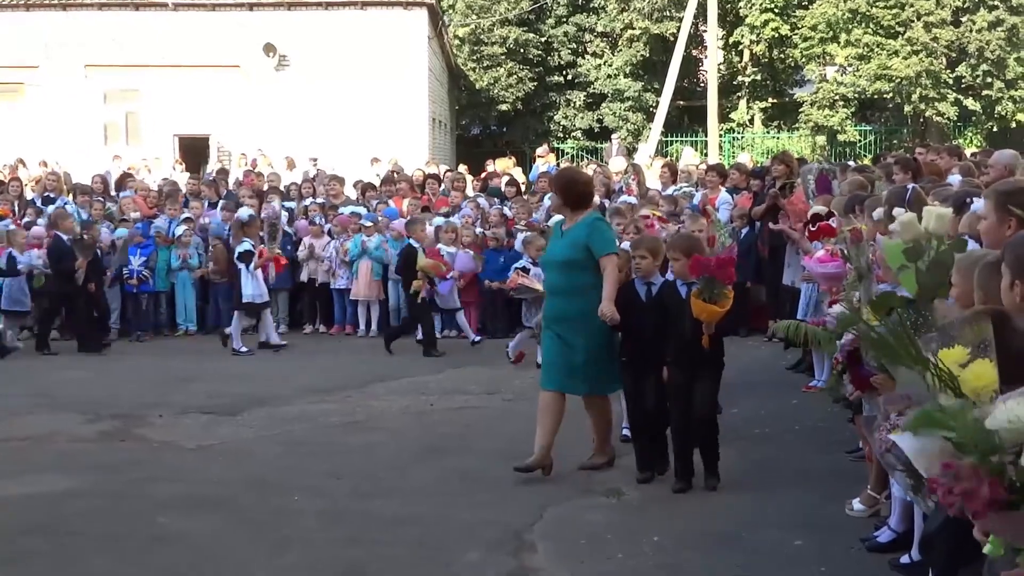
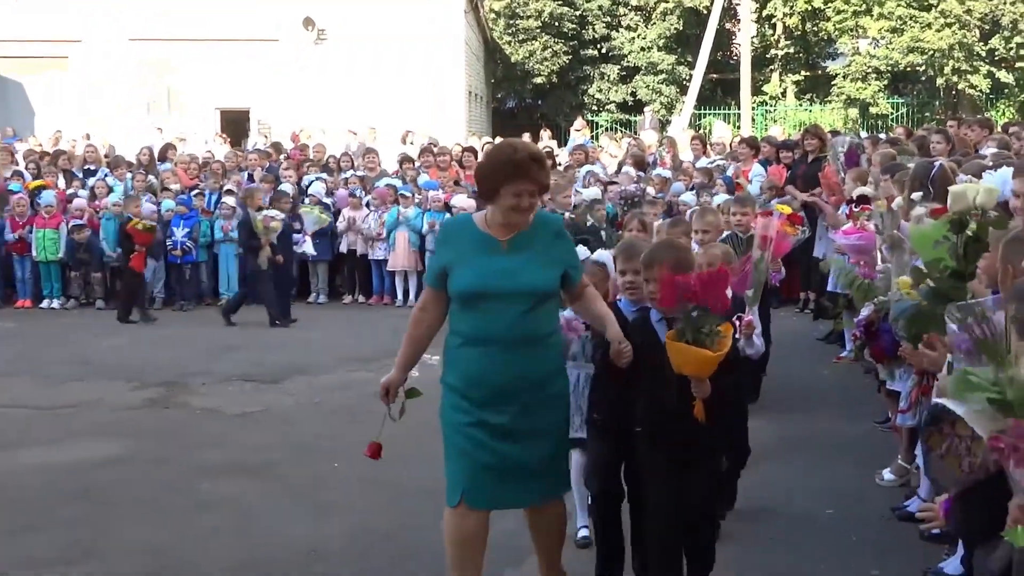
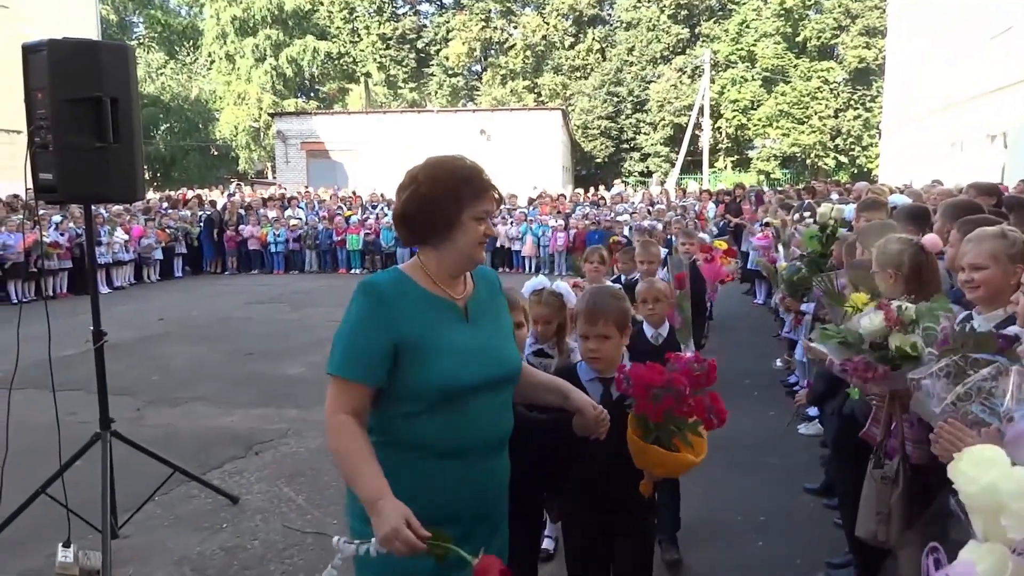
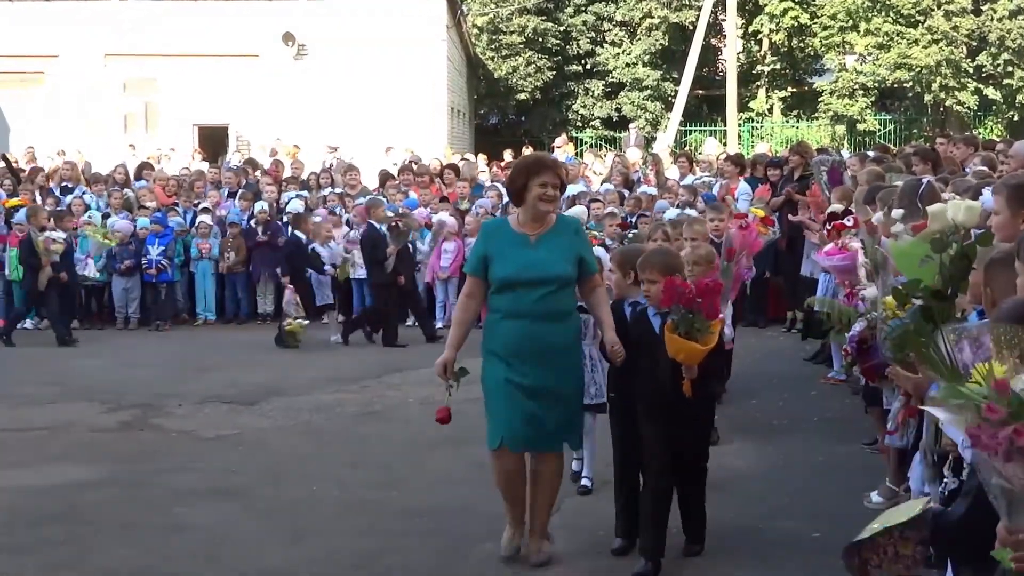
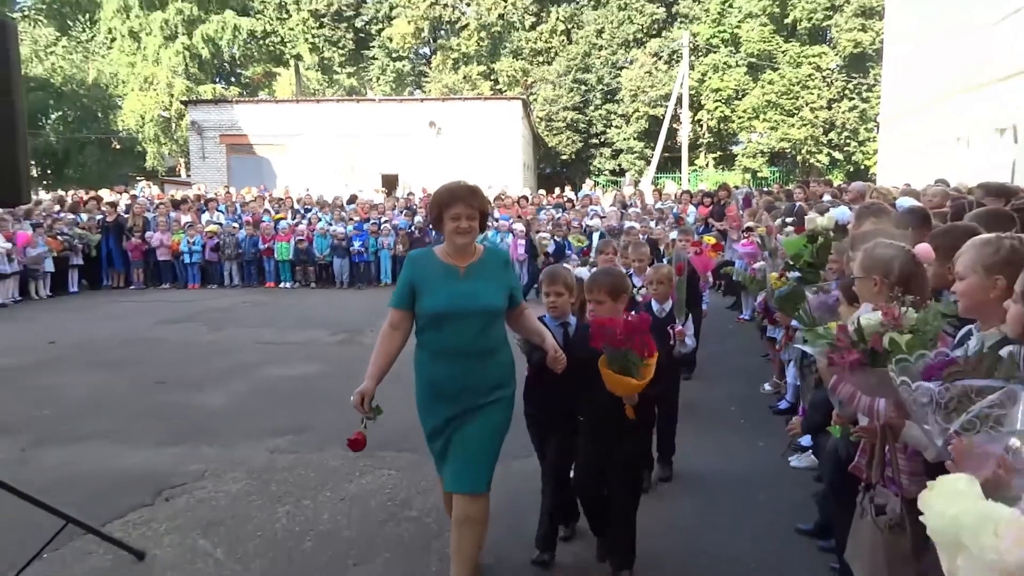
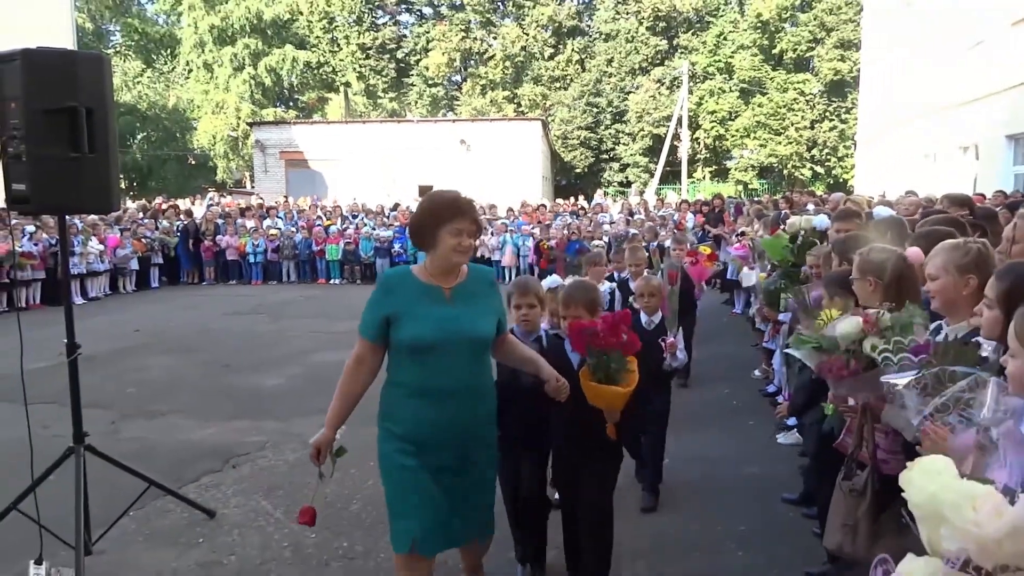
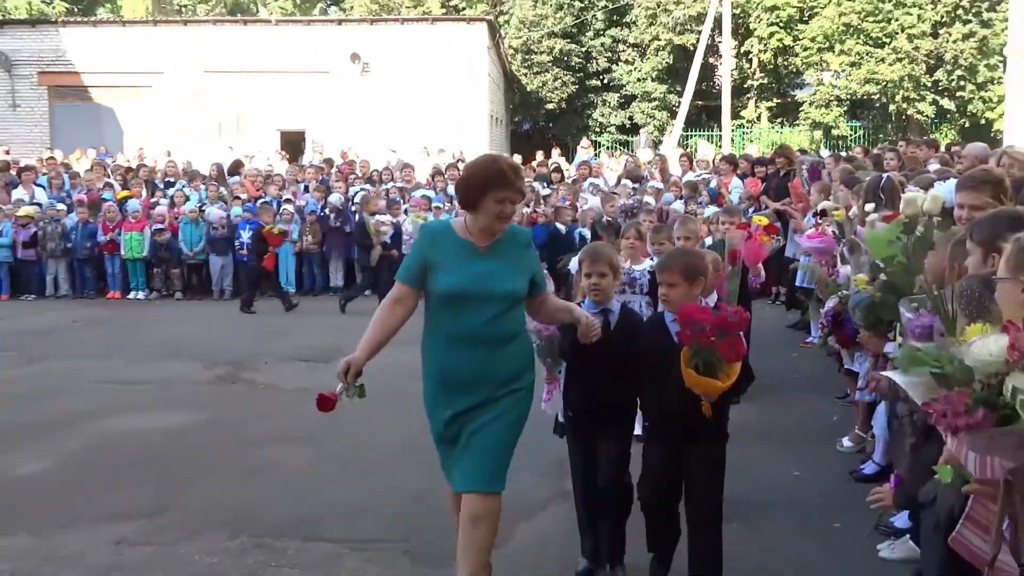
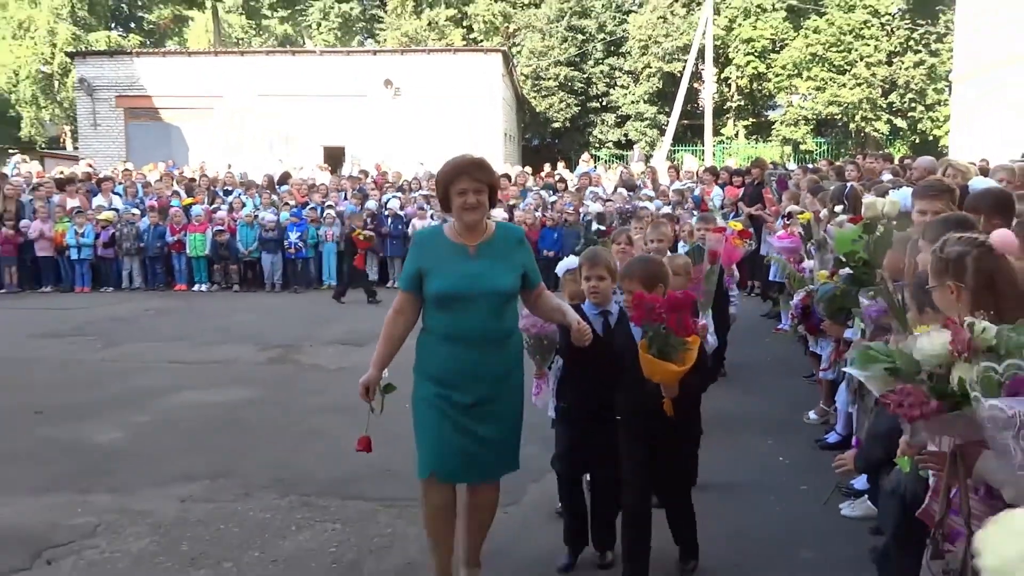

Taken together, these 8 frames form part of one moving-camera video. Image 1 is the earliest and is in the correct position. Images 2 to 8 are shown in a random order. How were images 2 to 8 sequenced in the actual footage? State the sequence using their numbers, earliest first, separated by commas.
4, 2, 7, 8, 5, 6, 3
